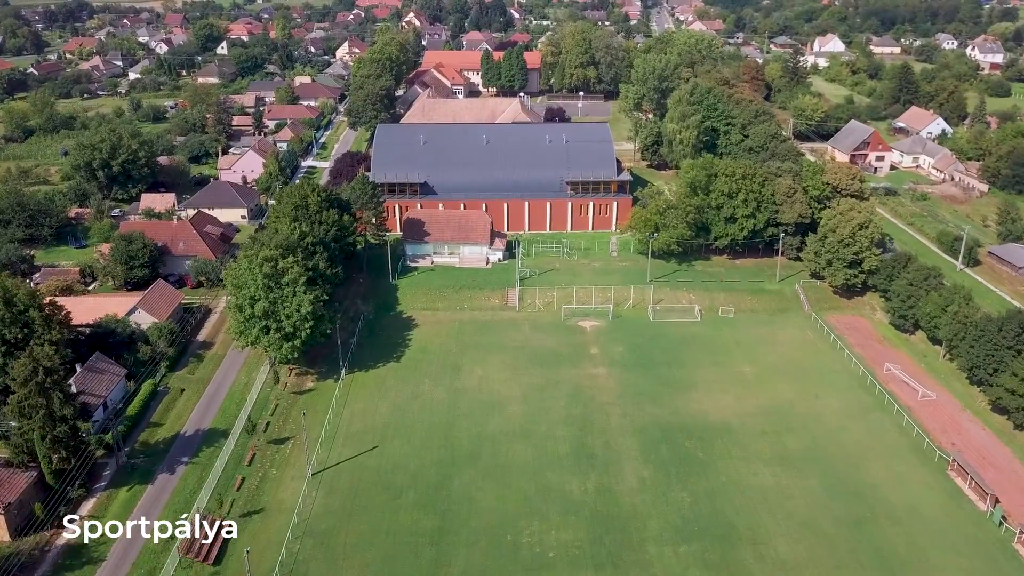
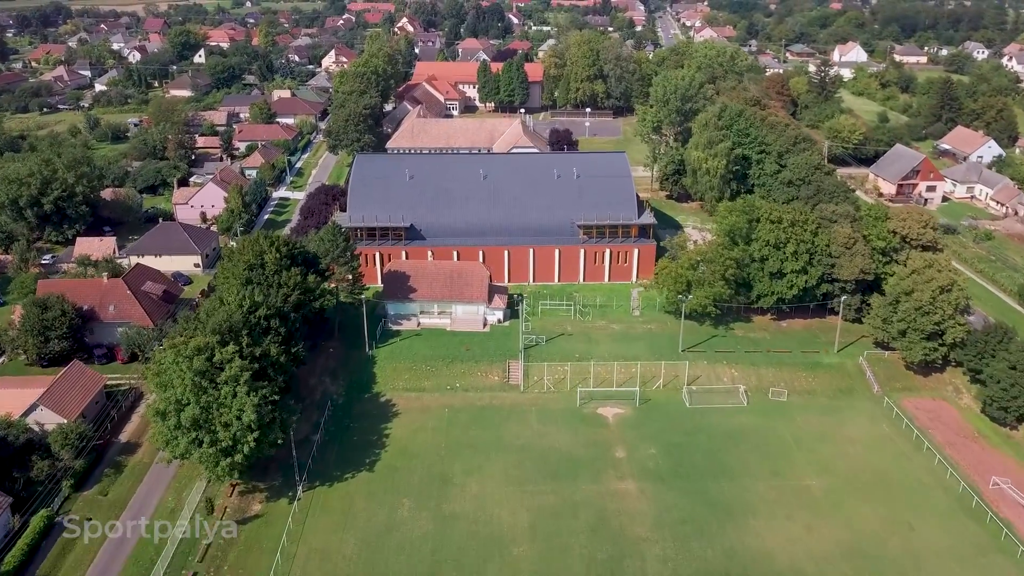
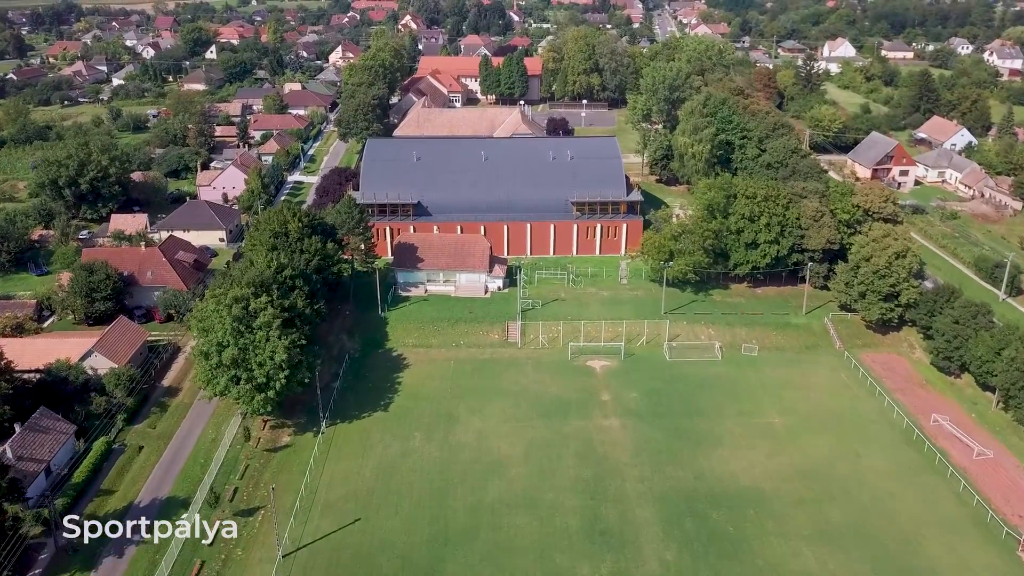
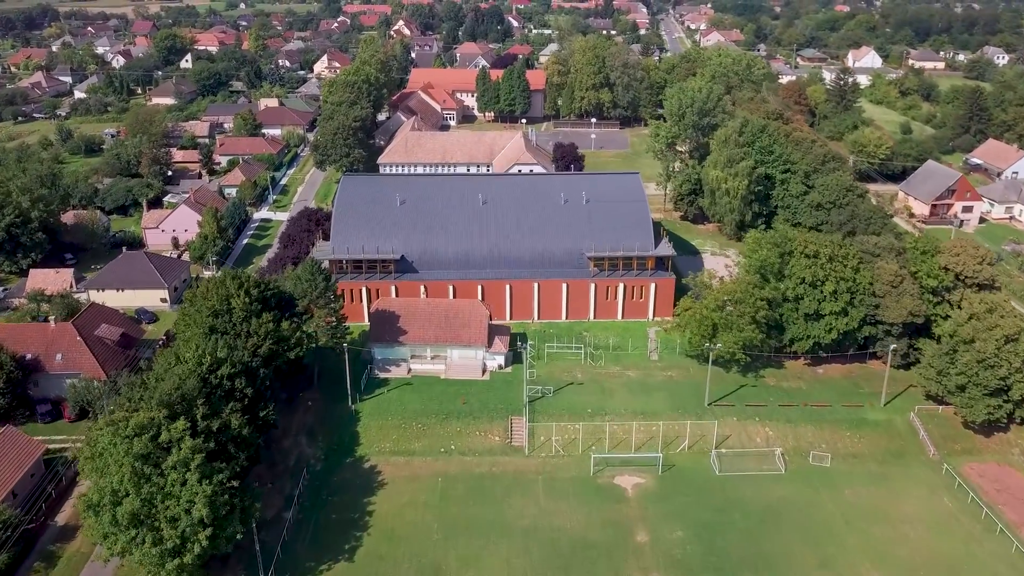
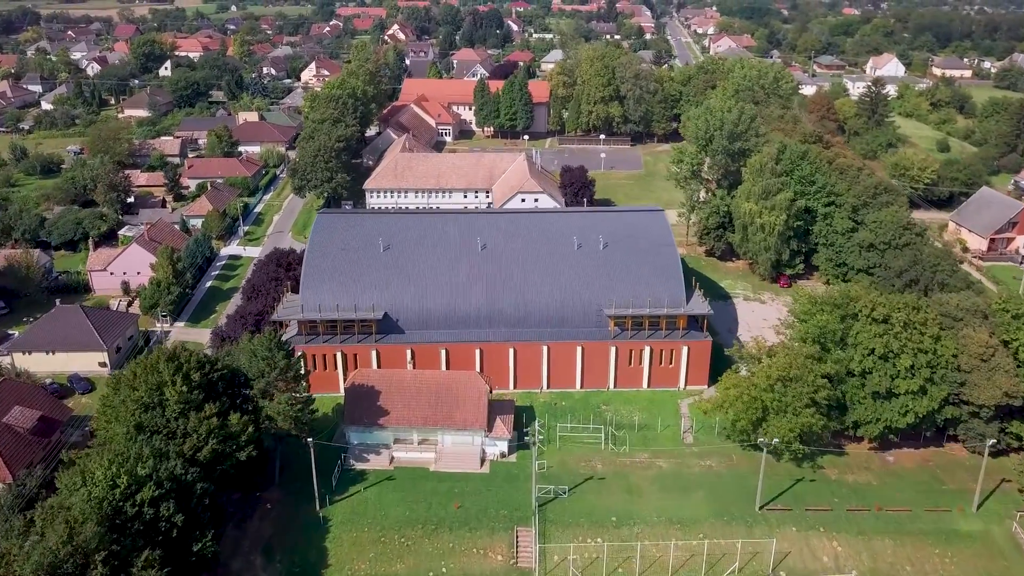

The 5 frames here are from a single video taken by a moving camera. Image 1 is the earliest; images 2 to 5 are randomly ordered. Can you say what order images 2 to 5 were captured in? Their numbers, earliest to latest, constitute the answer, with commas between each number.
3, 2, 4, 5
